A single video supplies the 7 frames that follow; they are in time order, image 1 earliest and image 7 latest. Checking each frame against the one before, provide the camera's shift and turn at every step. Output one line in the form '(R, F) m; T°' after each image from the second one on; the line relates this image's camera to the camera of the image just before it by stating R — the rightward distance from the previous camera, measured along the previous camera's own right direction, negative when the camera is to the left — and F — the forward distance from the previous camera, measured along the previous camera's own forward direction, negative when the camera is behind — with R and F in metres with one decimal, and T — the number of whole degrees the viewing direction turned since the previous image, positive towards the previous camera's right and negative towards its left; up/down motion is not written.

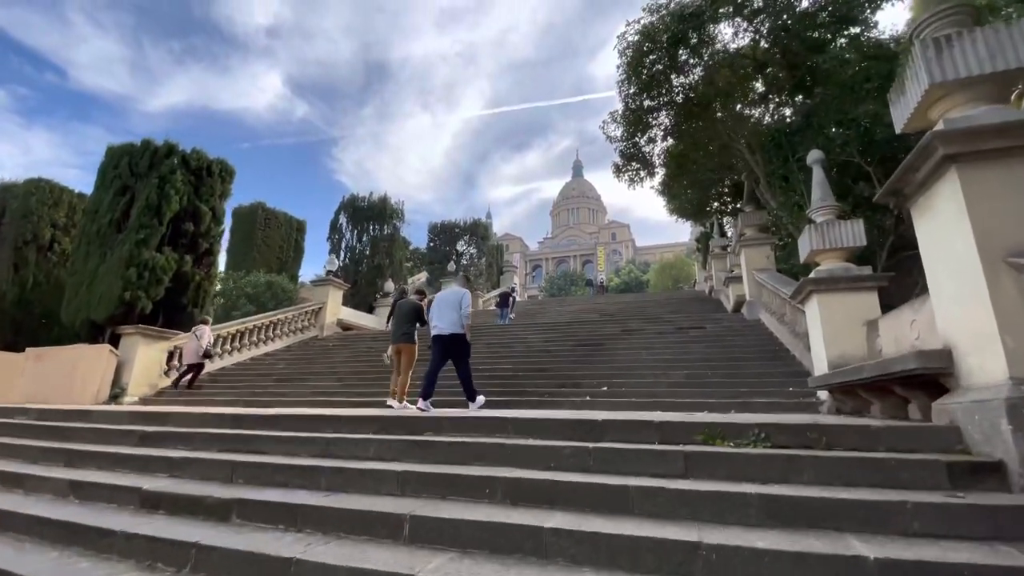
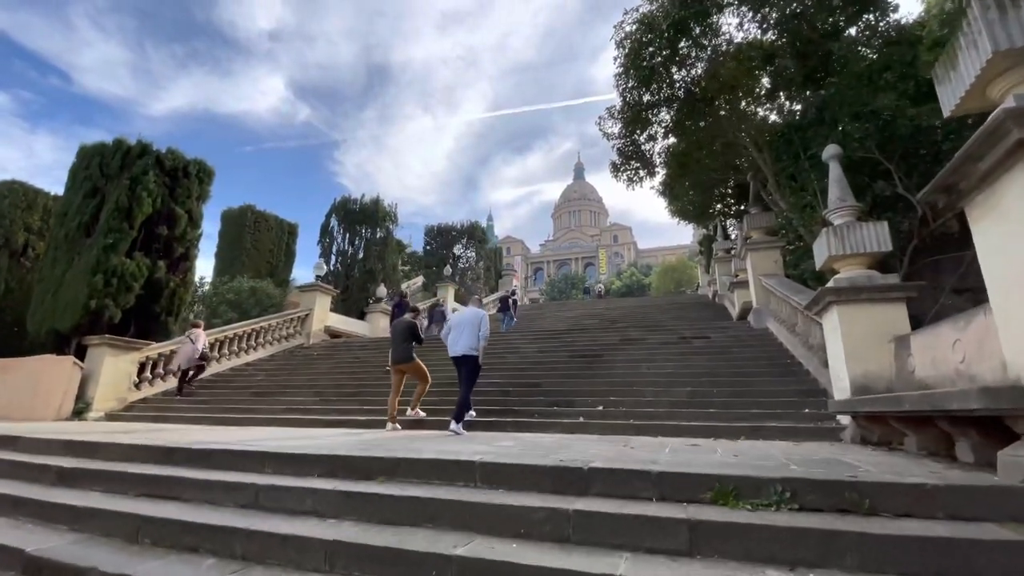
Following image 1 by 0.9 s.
(+0.2, +0.6) m; 0°
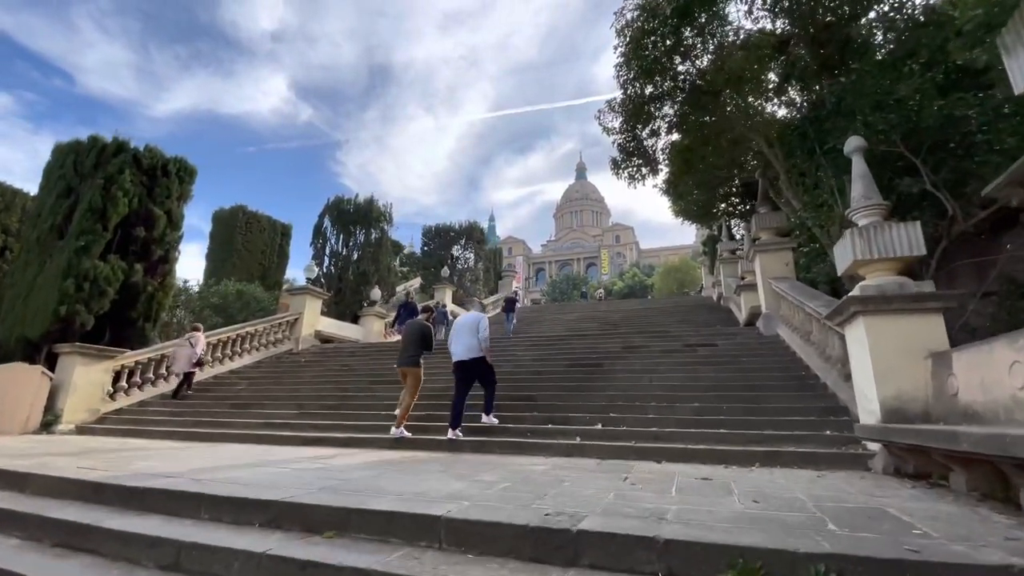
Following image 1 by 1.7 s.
(+0.1, +0.5) m; 0°
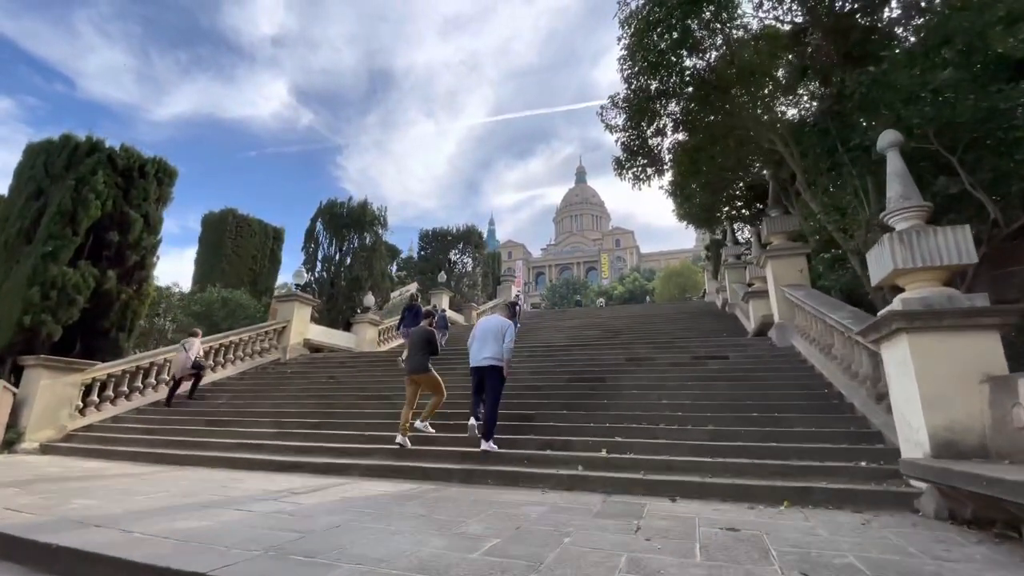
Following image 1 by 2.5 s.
(+0.1, +0.6) m; 0°
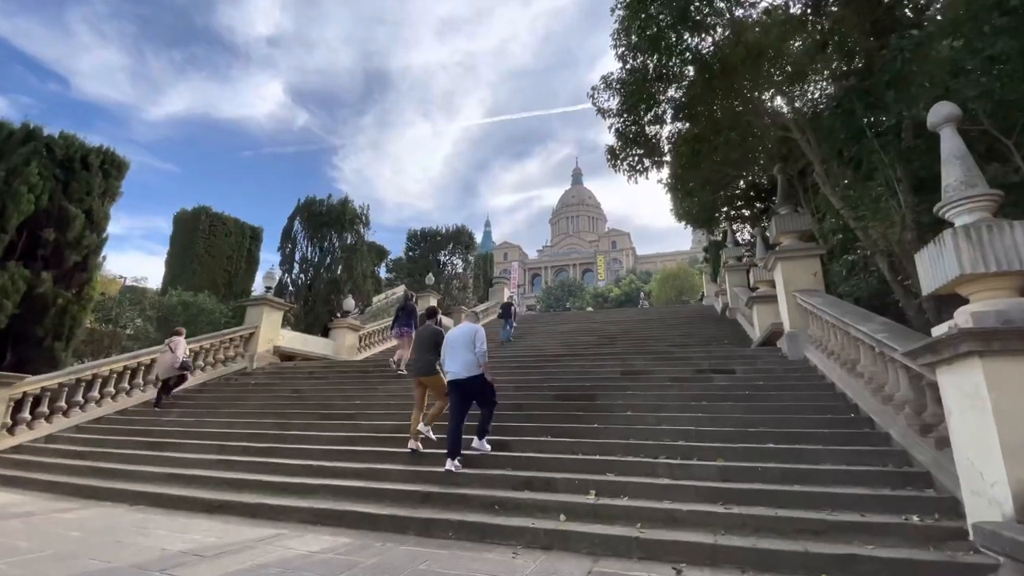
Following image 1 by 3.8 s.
(+0.2, +0.9) m; 0°
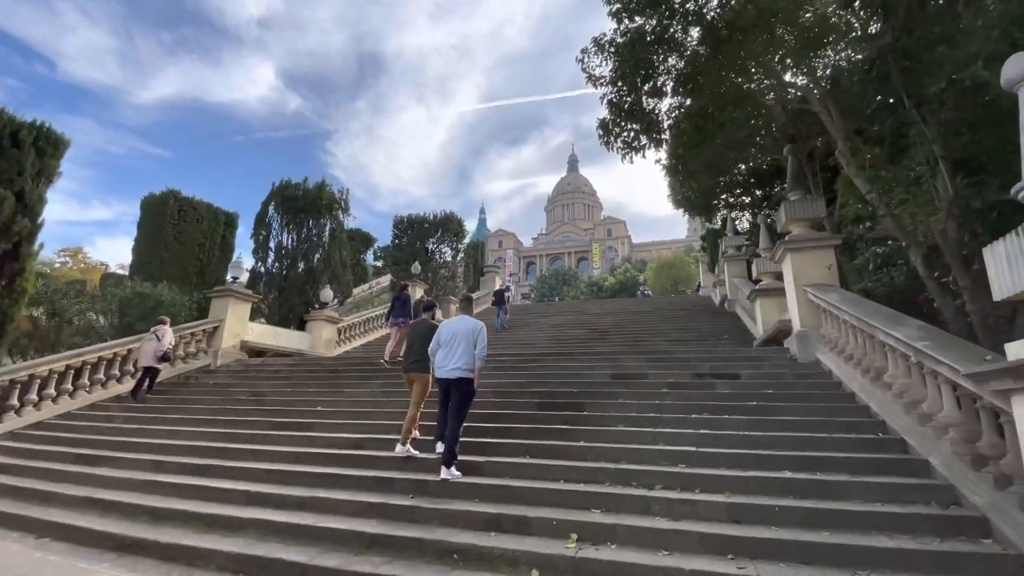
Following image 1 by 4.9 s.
(+0.2, +0.8) m; +1°
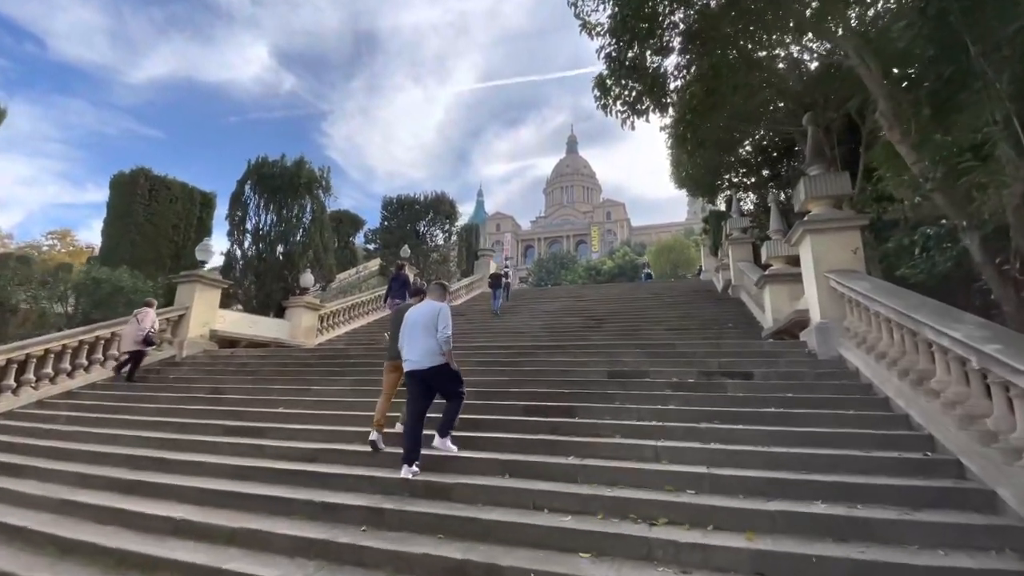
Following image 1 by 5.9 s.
(+0.2, +0.8) m; 0°
